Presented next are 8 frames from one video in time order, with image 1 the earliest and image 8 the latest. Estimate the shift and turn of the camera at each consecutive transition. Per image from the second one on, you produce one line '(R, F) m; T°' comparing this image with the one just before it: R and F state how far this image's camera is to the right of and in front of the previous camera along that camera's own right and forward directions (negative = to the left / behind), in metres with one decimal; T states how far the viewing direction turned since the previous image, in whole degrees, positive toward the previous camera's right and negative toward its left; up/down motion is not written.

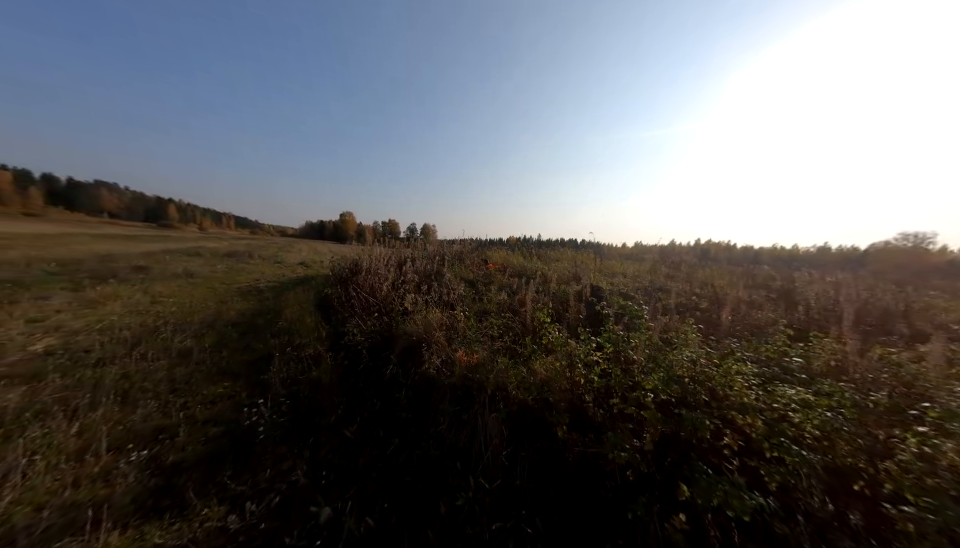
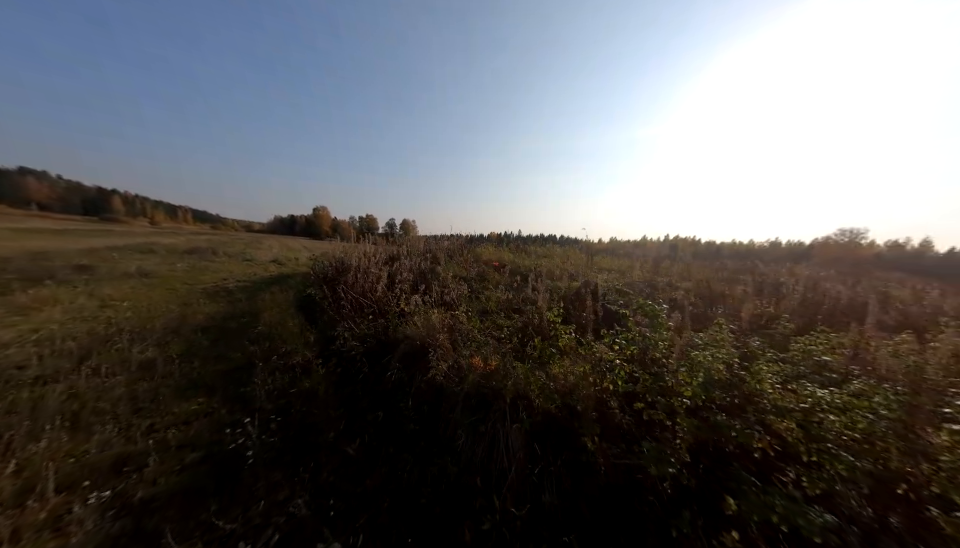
(-0.4, +0.3) m; +4°
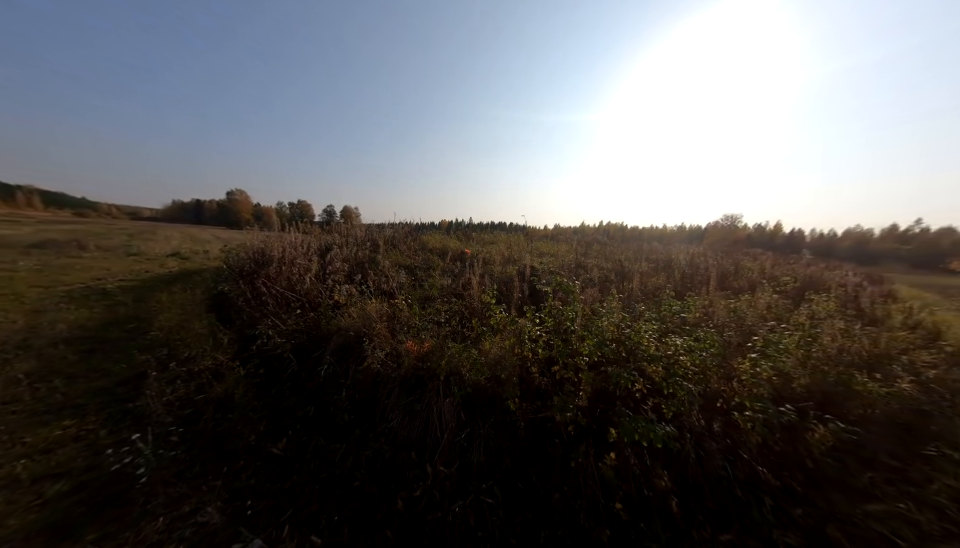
(+0.2, -0.1) m; +11°
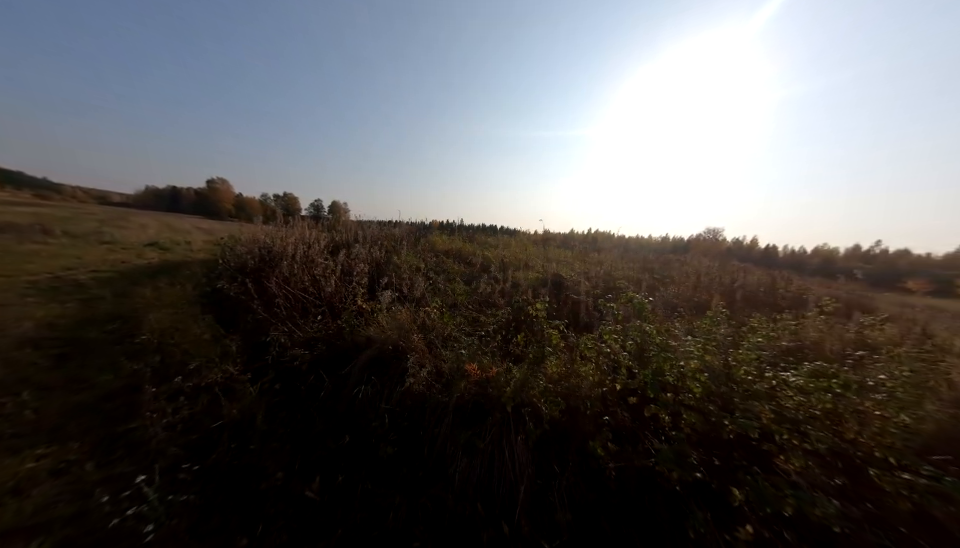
(-0.9, +0.5) m; +2°
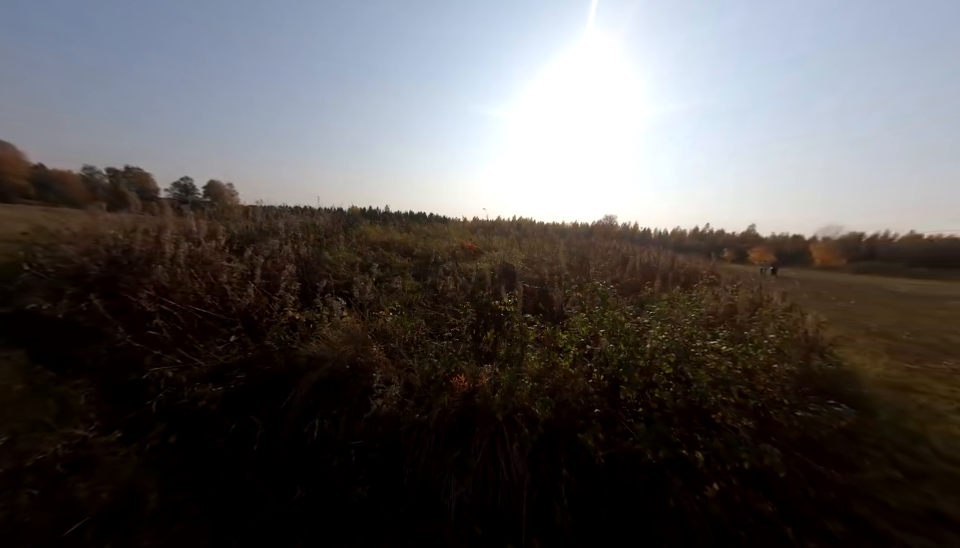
(-0.5, +0.4) m; +15°
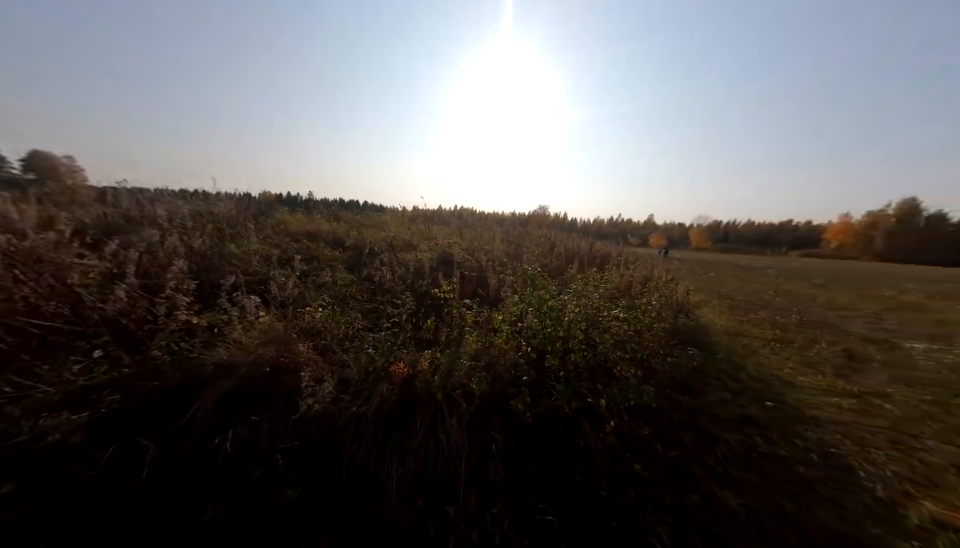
(+0.1, -0.2) m; +12°
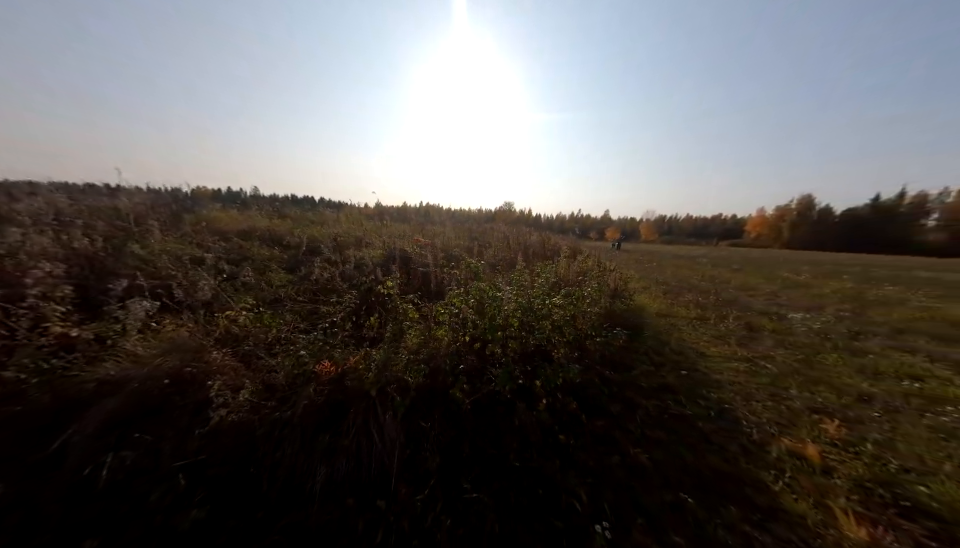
(+0.3, -0.1) m; +6°
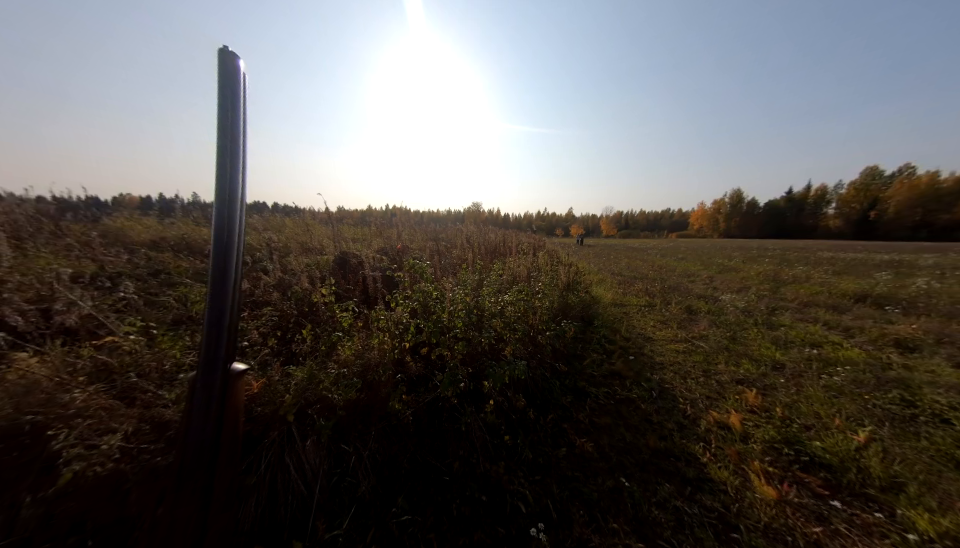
(+0.3, +0.1) m; +6°
